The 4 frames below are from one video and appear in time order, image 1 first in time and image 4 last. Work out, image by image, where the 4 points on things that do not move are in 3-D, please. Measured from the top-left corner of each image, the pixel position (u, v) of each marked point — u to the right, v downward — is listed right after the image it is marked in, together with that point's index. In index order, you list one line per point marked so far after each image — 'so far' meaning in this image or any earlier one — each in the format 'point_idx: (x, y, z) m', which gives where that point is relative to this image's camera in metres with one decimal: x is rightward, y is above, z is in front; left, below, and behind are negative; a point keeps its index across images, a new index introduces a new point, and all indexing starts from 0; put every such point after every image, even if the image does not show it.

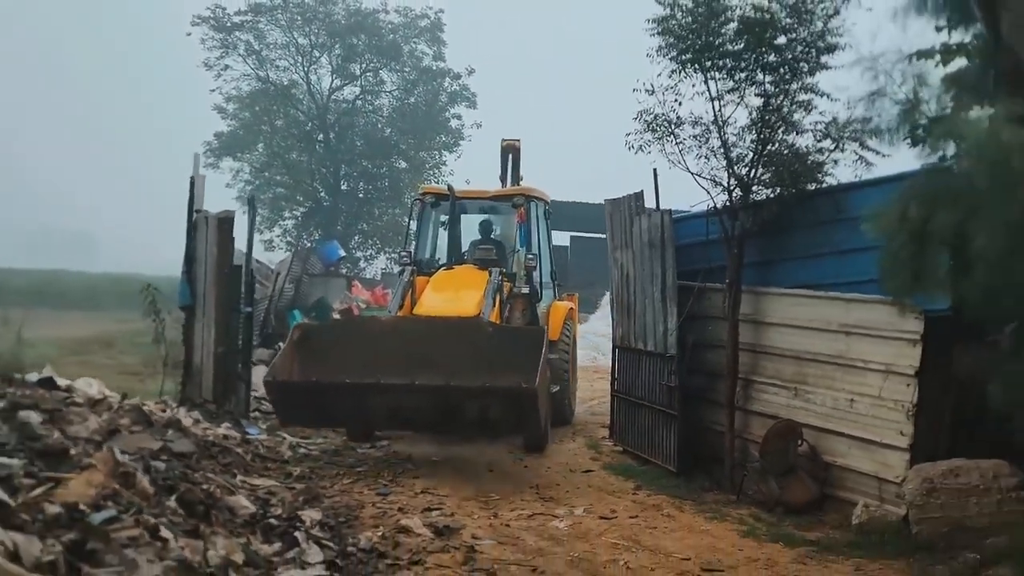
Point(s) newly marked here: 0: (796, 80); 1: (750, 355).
0: (+2.3, +1.6, +6.9) m
1: (+1.9, -0.5, +7.0) m
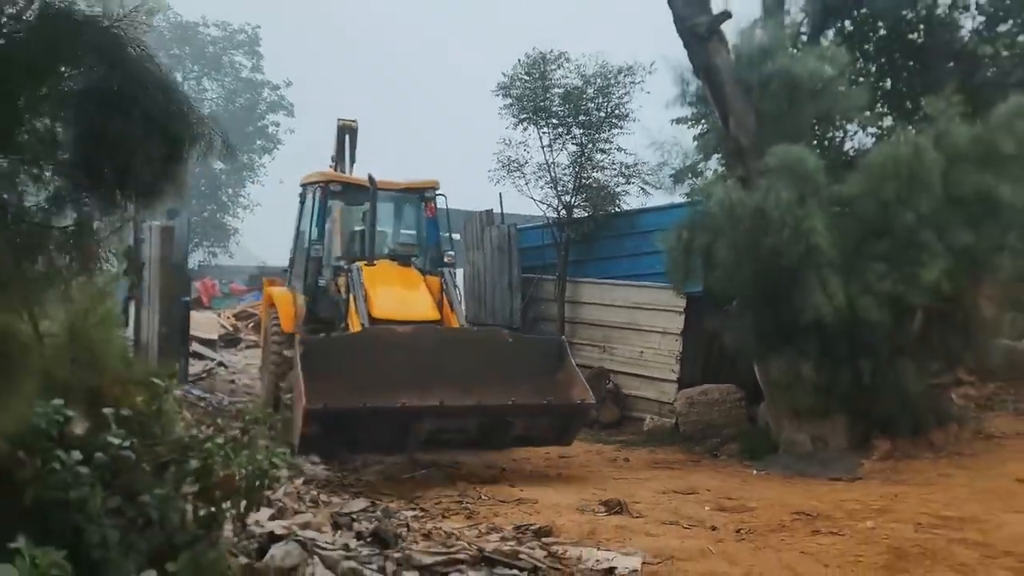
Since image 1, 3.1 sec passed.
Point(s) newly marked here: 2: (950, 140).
0: (+1.0, +1.7, +10.1) m
1: (+0.7, -0.4, +10.0) m
2: (+3.9, +1.3, +7.8) m
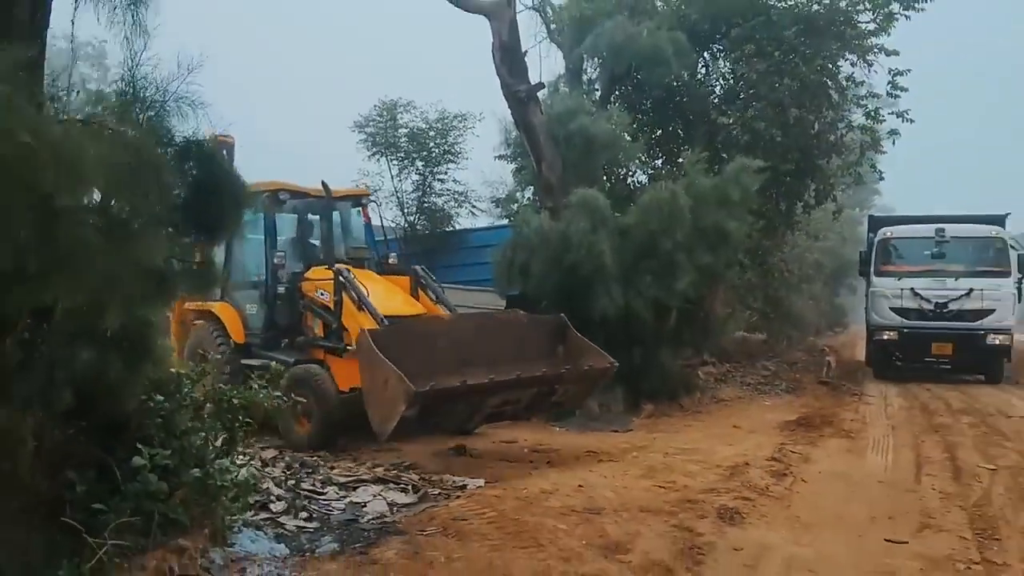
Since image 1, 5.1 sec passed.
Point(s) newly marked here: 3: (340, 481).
0: (-1.0, +1.7, +12.6) m
1: (-1.3, -0.5, +12.4) m
2: (+2.3, +1.2, +10.9) m
3: (-1.4, -1.5, +7.0) m
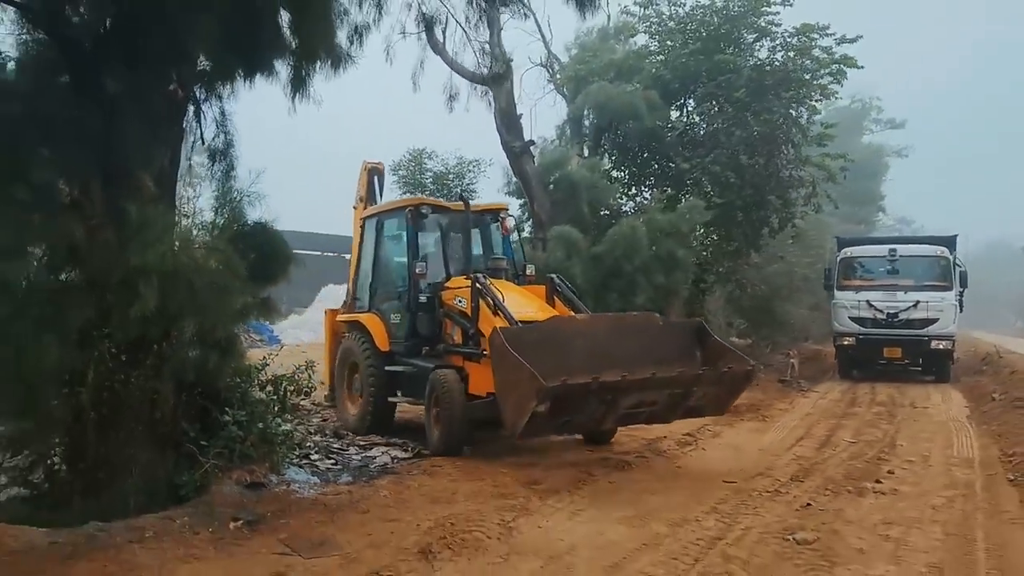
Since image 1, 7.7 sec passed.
0: (-0.9, +1.4, +15.6) m
1: (-1.3, -0.7, +15.4) m
2: (+2.2, +1.0, +13.6) m
3: (-1.7, -1.8, +9.9) m
